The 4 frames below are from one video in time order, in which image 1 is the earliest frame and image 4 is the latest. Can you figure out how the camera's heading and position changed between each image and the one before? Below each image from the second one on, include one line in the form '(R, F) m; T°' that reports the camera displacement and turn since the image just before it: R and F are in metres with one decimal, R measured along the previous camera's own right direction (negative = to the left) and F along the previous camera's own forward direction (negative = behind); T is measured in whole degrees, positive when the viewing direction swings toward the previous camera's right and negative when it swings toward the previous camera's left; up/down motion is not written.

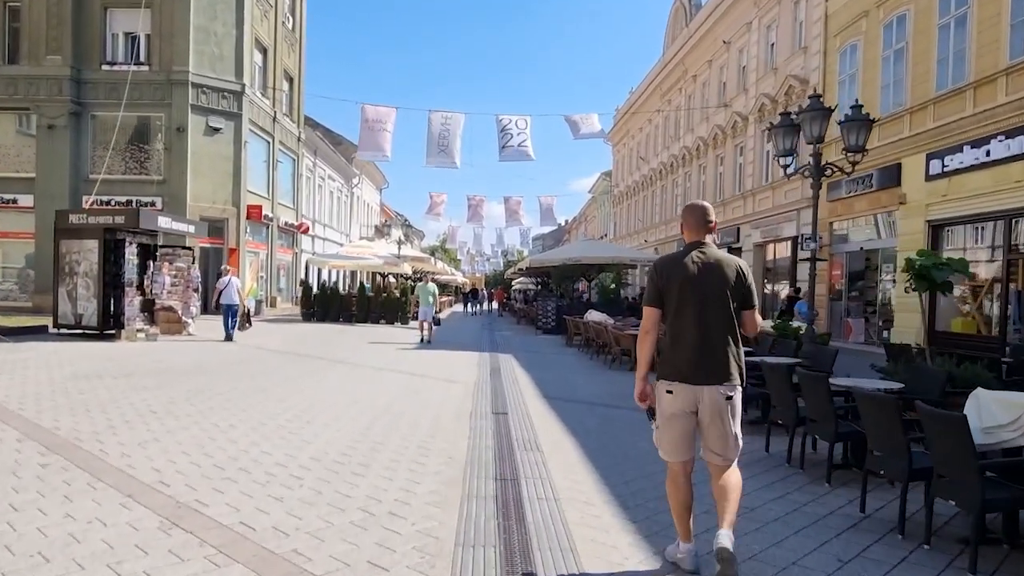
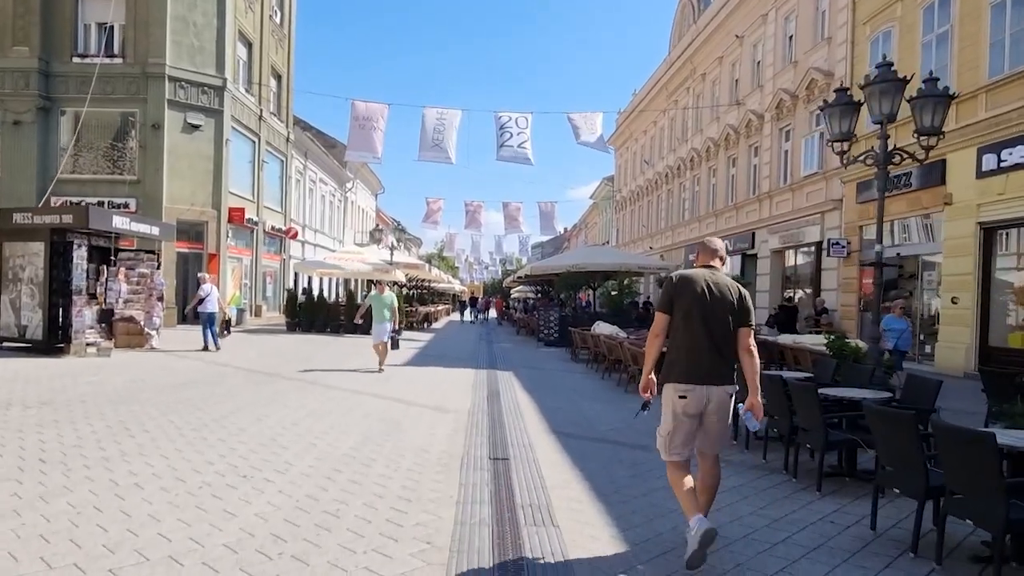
(0.0, +1.6) m; 0°
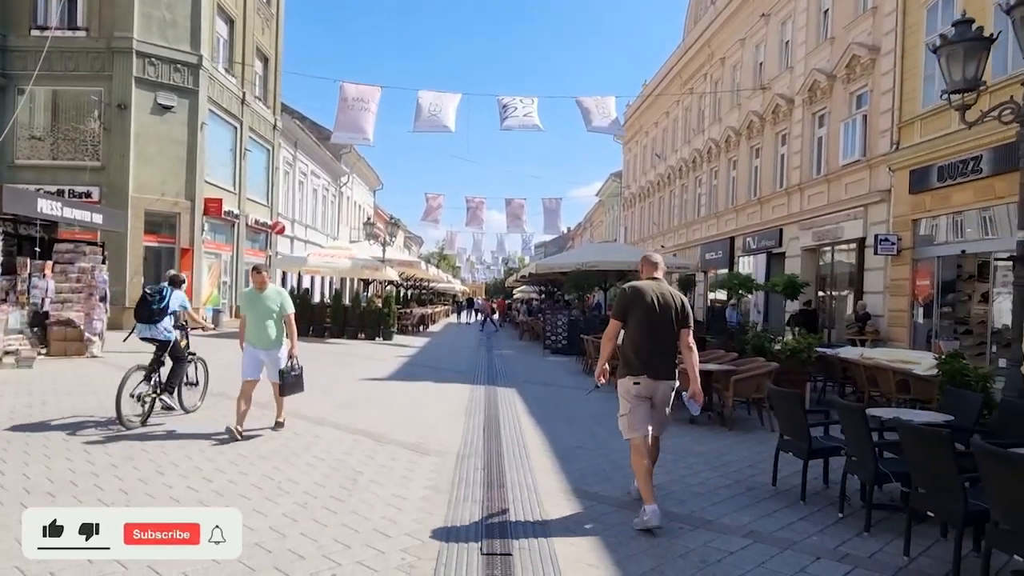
(0.0, +2.1) m; 0°
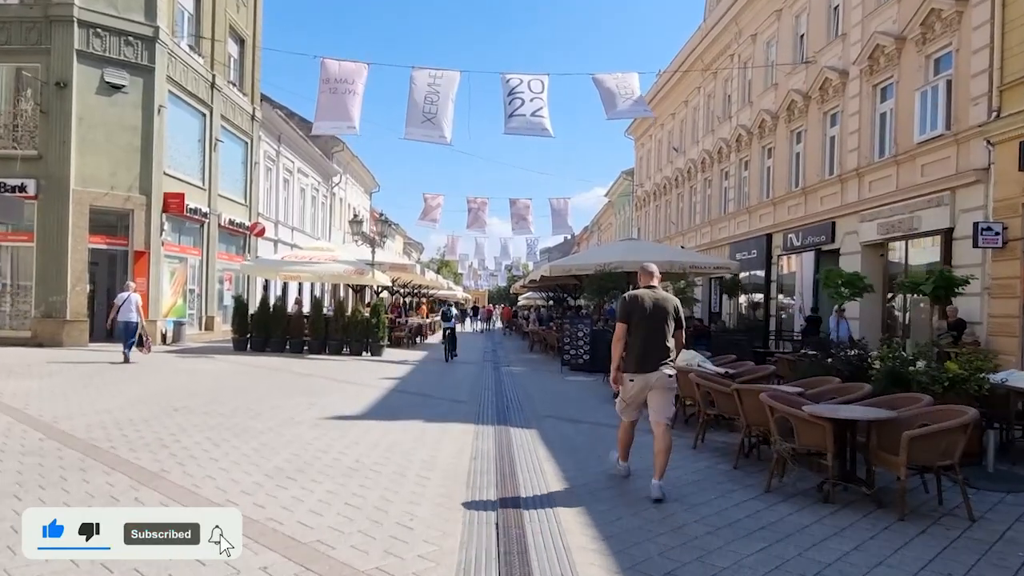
(-0.2, +3.0) m; 0°
